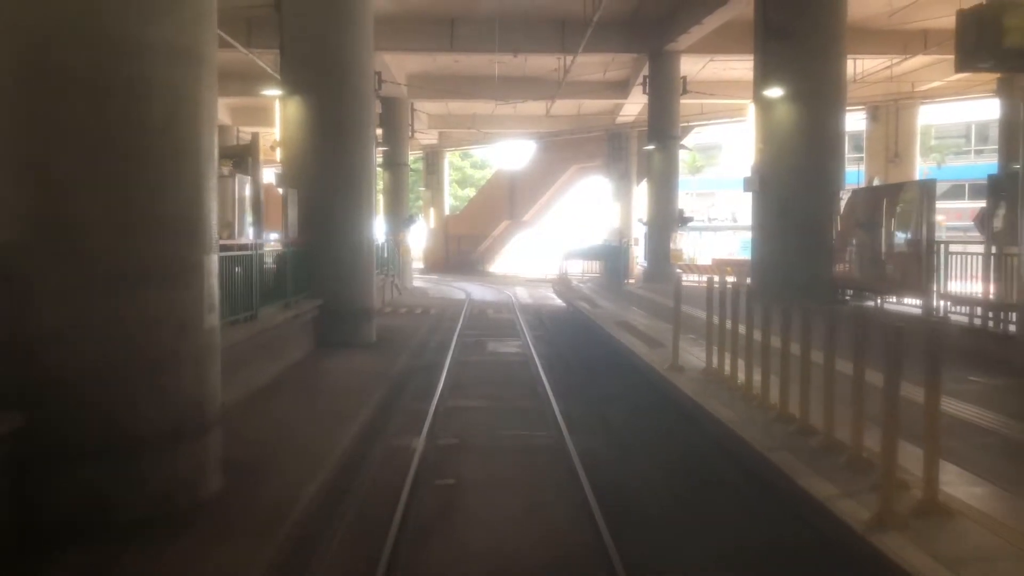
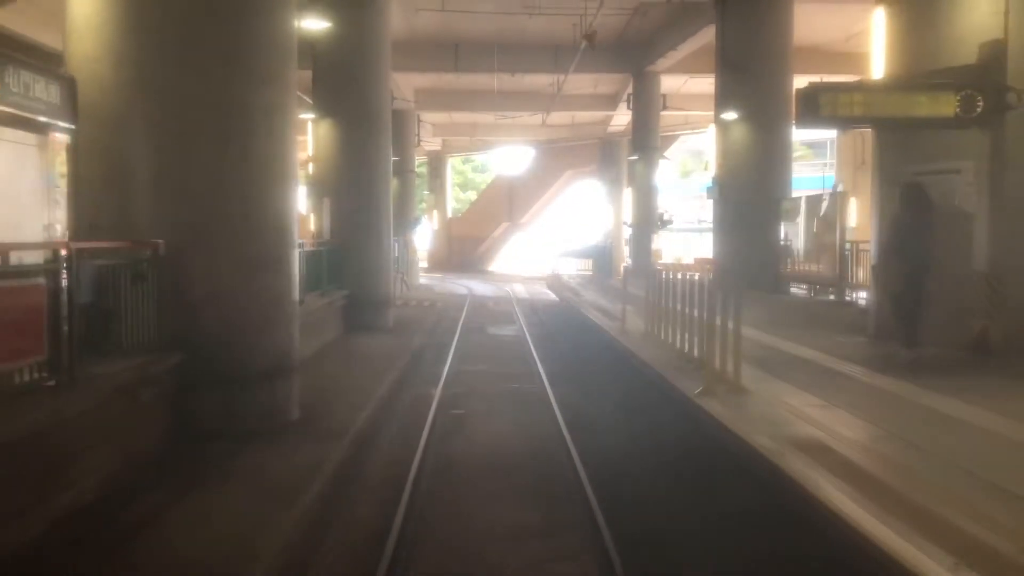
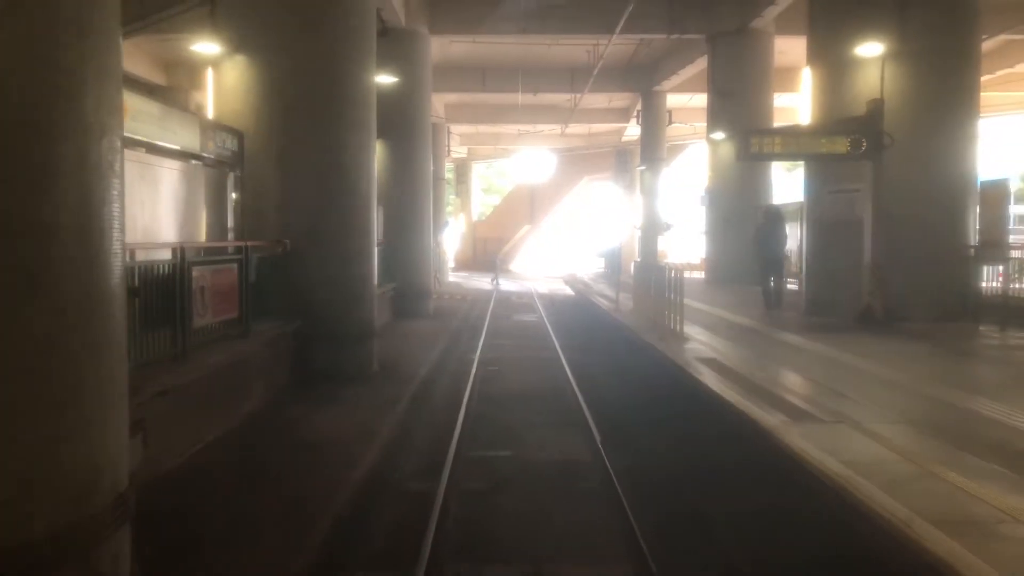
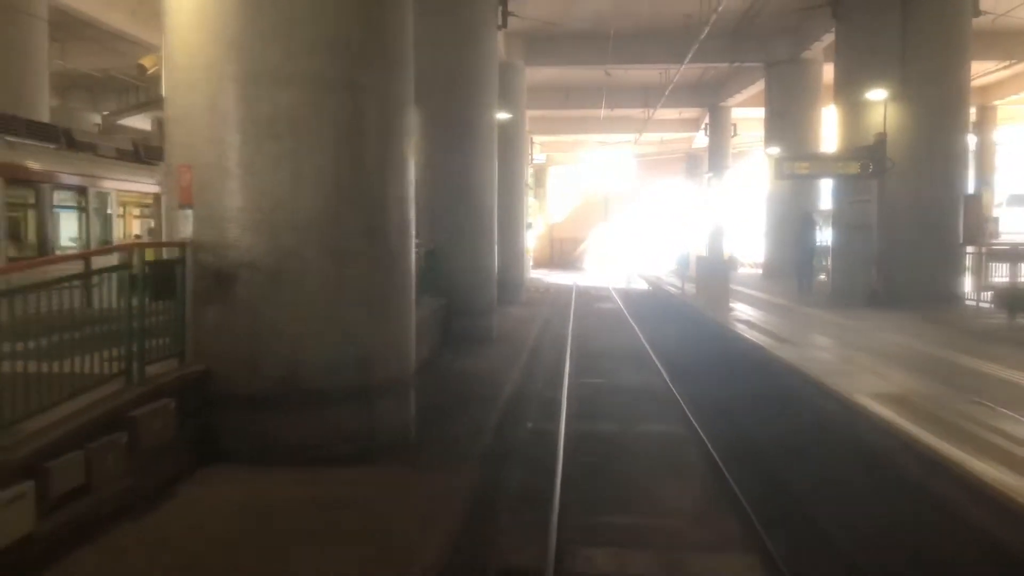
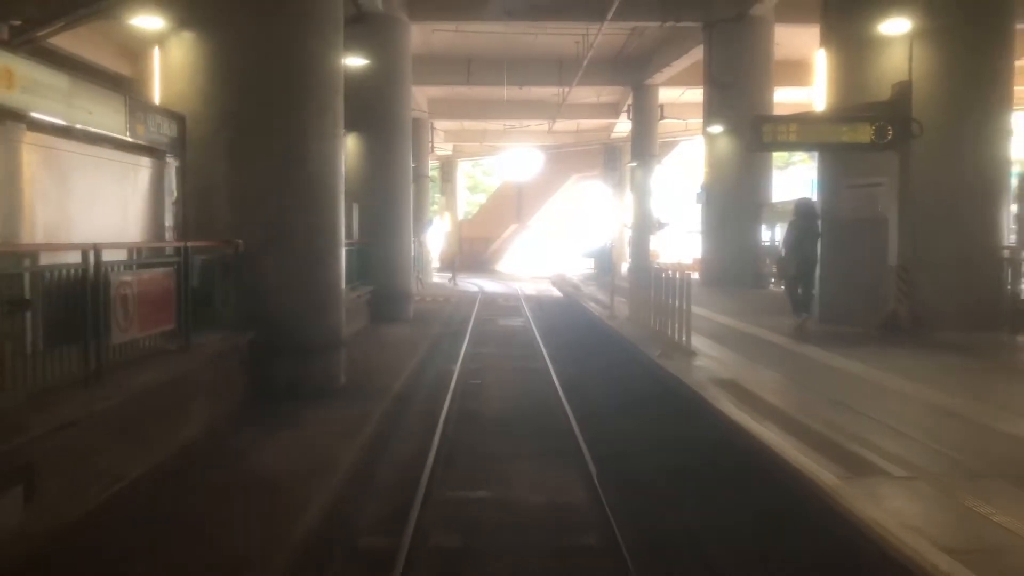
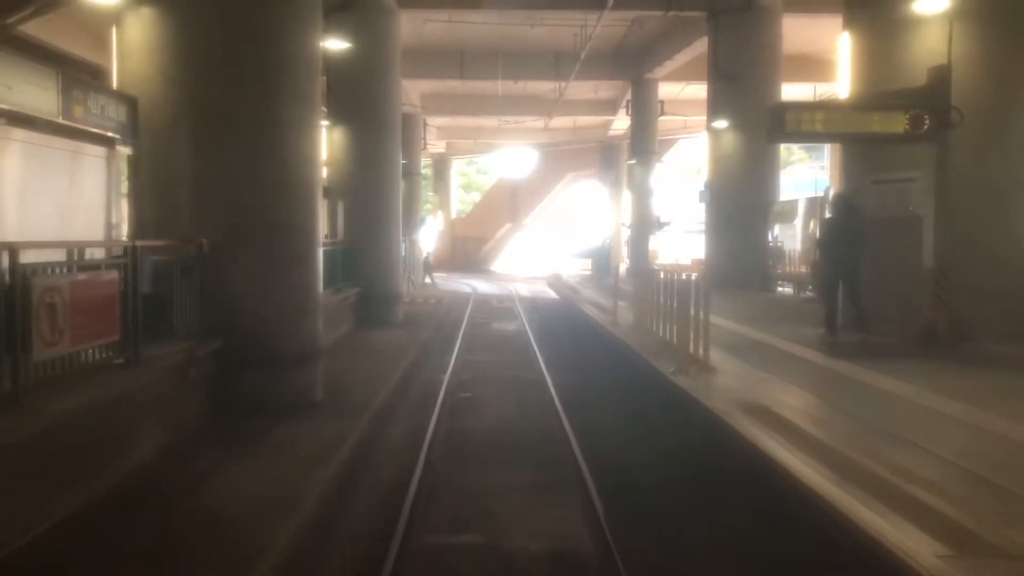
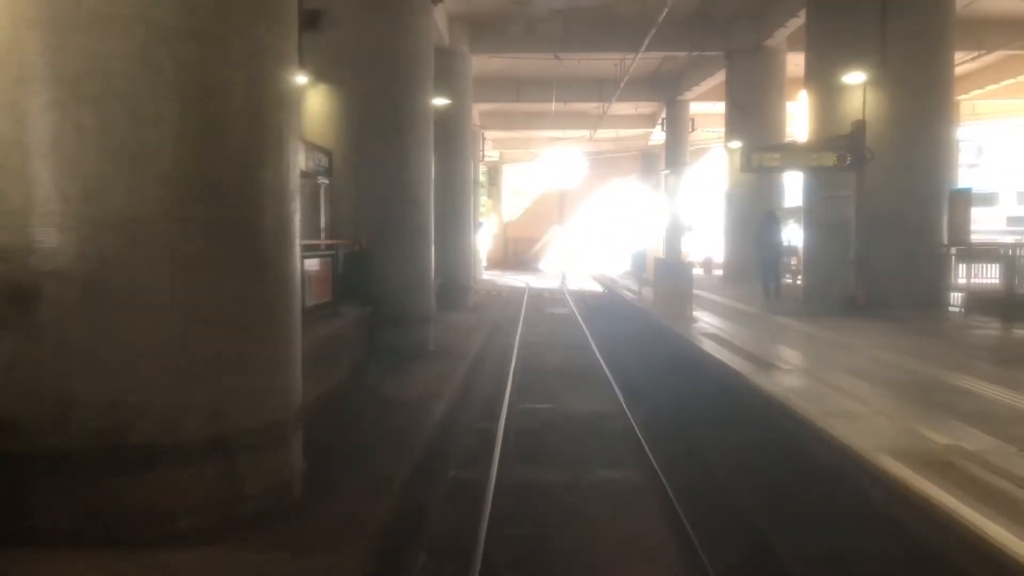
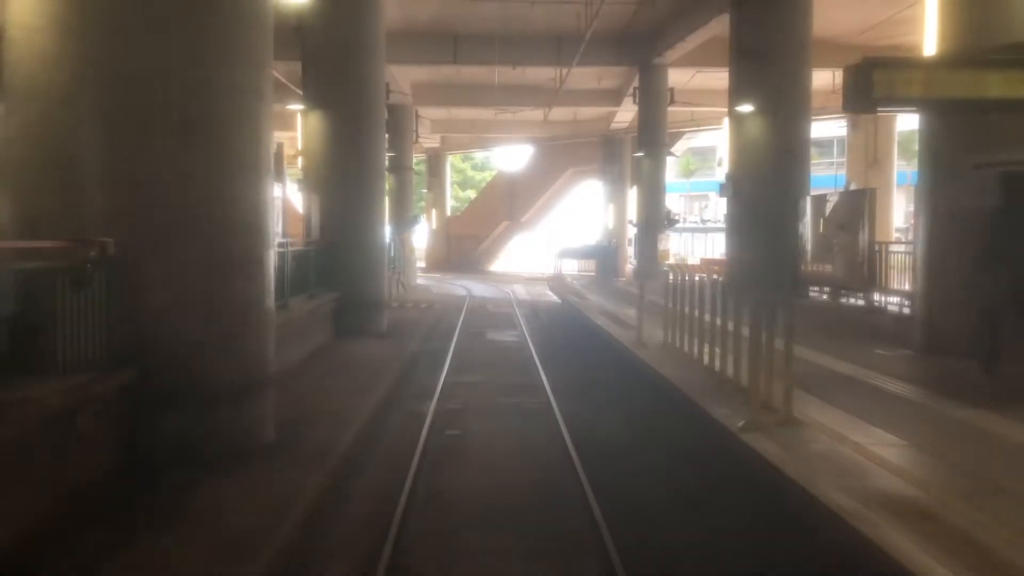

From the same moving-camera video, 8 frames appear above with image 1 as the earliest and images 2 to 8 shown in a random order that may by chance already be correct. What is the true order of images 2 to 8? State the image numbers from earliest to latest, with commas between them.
8, 2, 6, 5, 3, 7, 4
